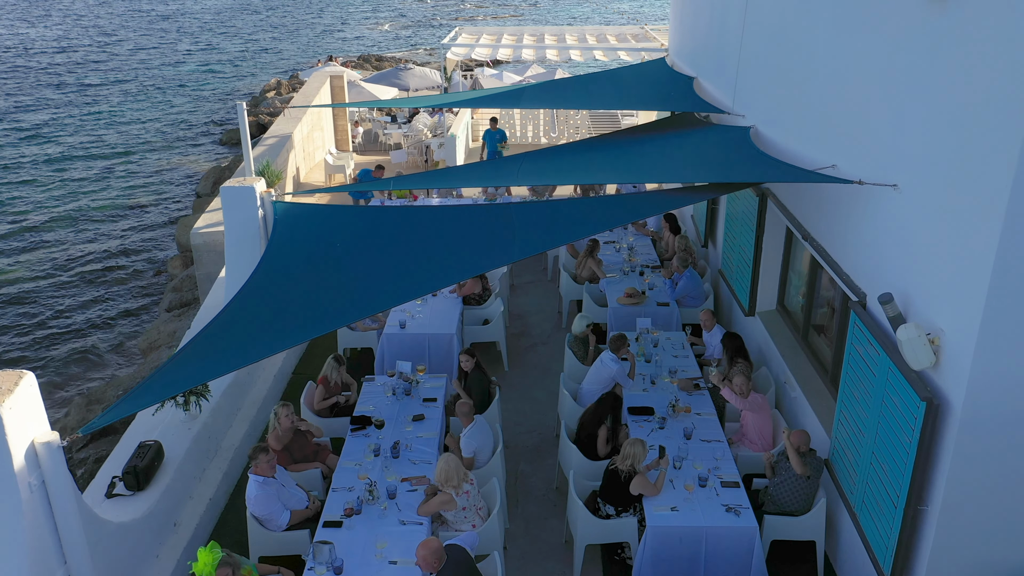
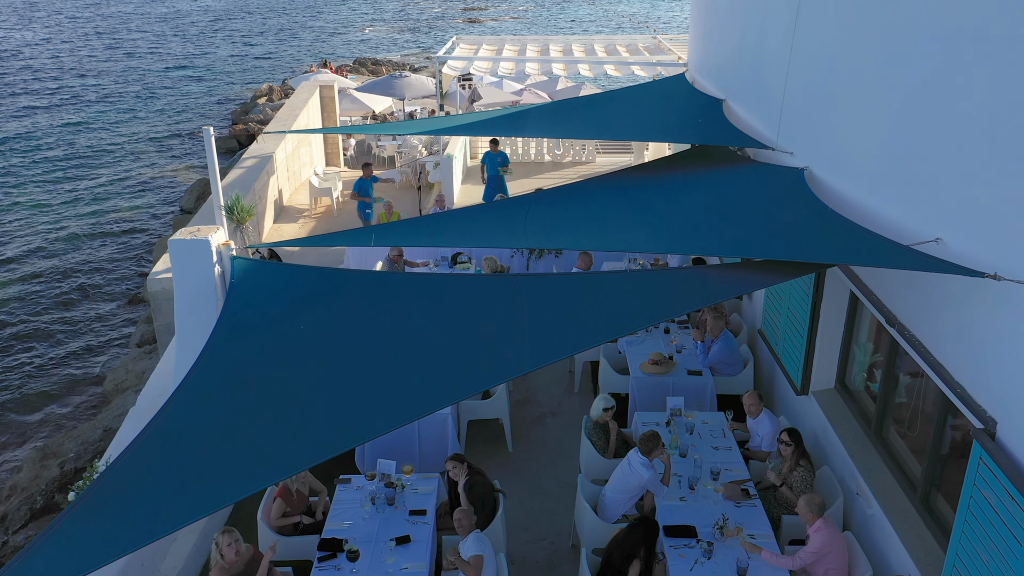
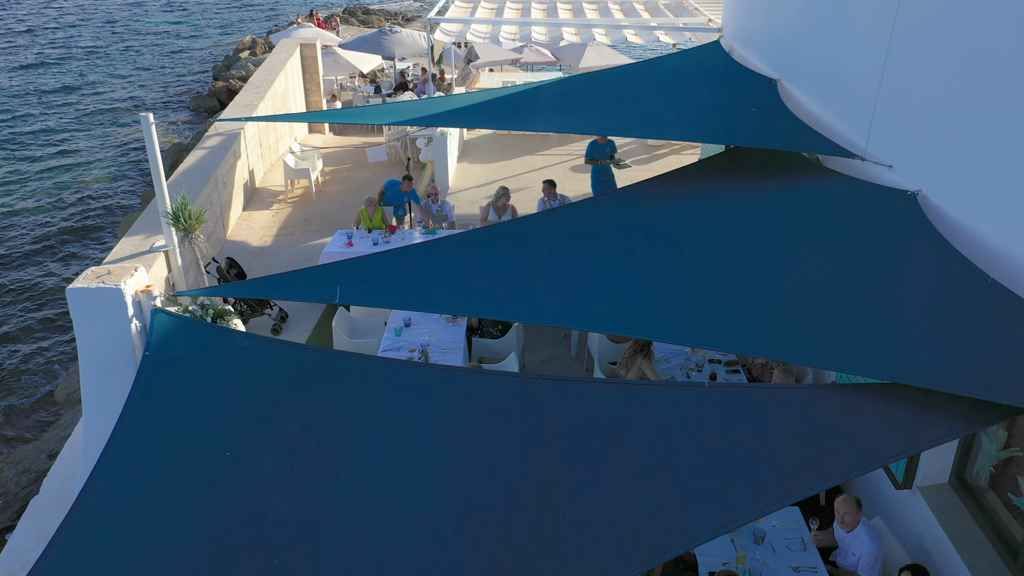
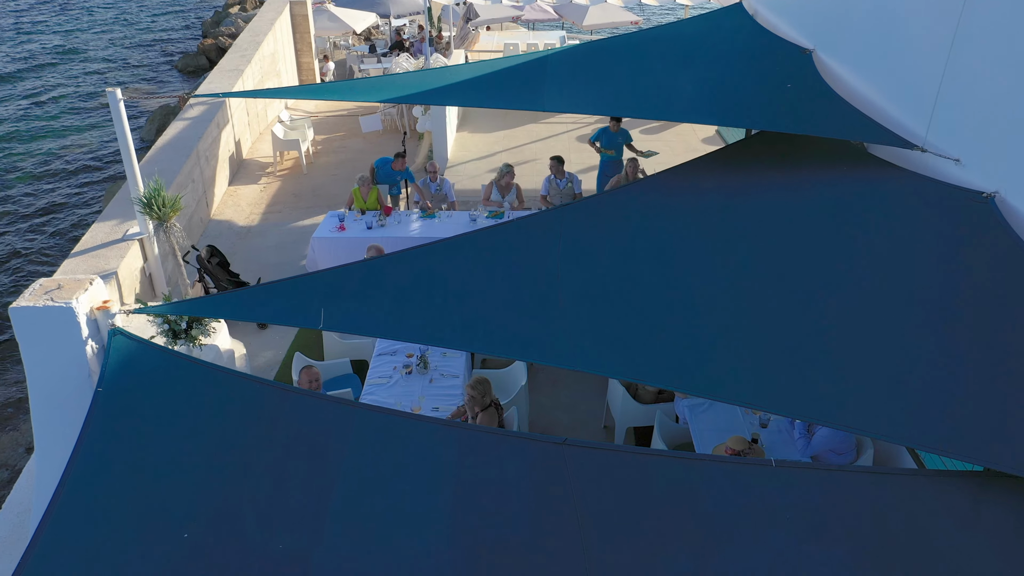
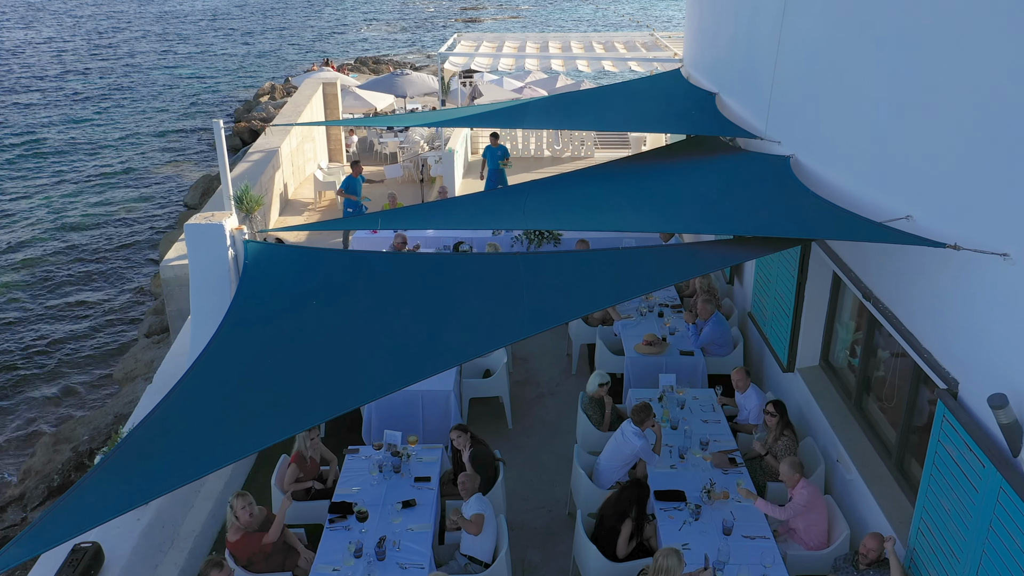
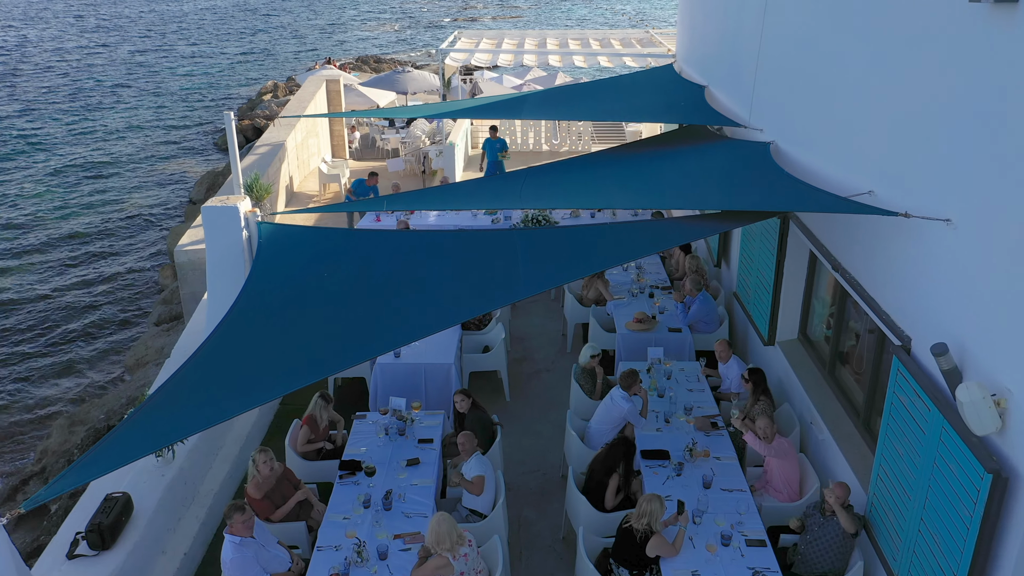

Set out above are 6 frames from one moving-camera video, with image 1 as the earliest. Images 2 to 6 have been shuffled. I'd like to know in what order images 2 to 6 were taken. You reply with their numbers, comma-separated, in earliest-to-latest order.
6, 5, 2, 3, 4
